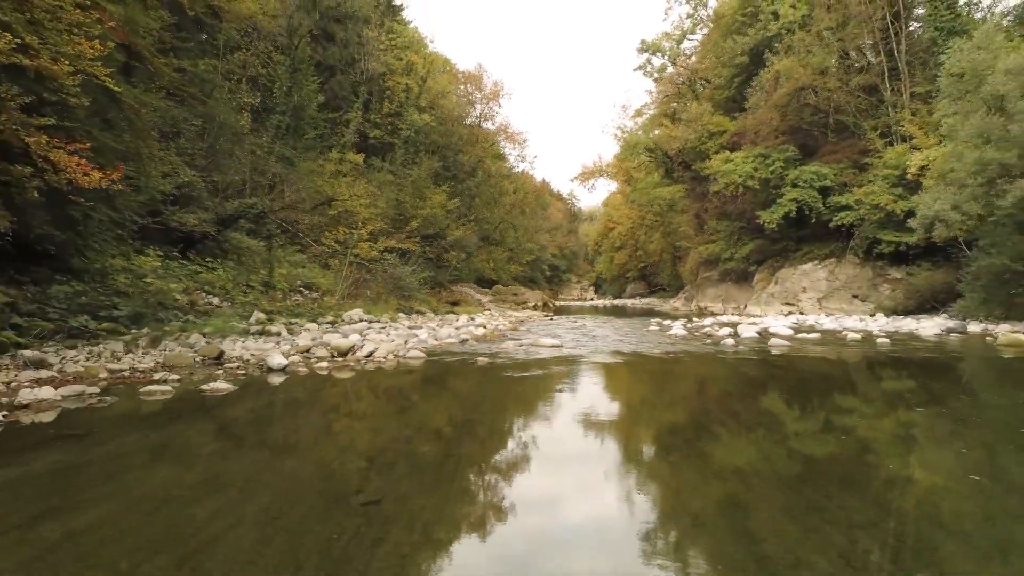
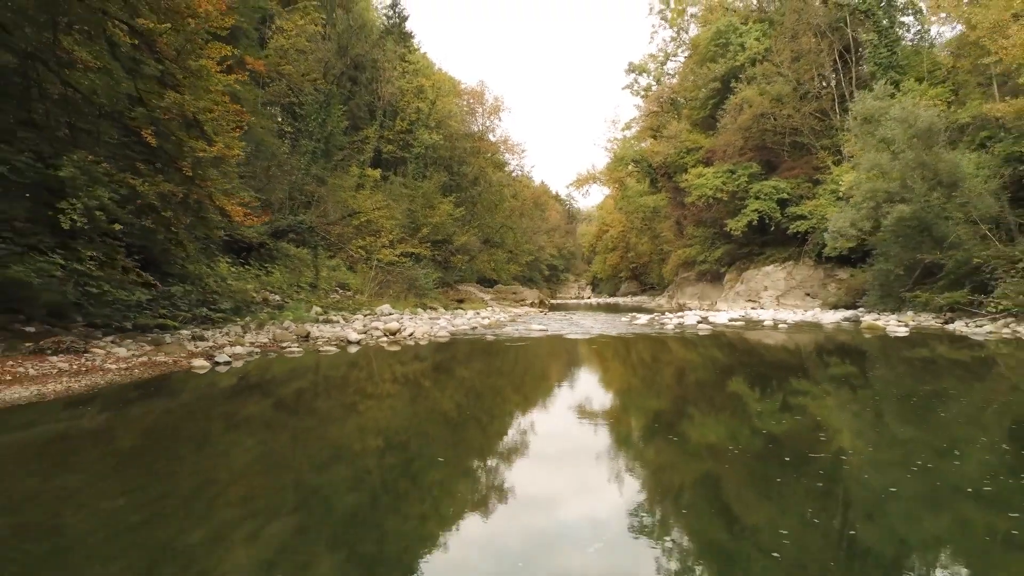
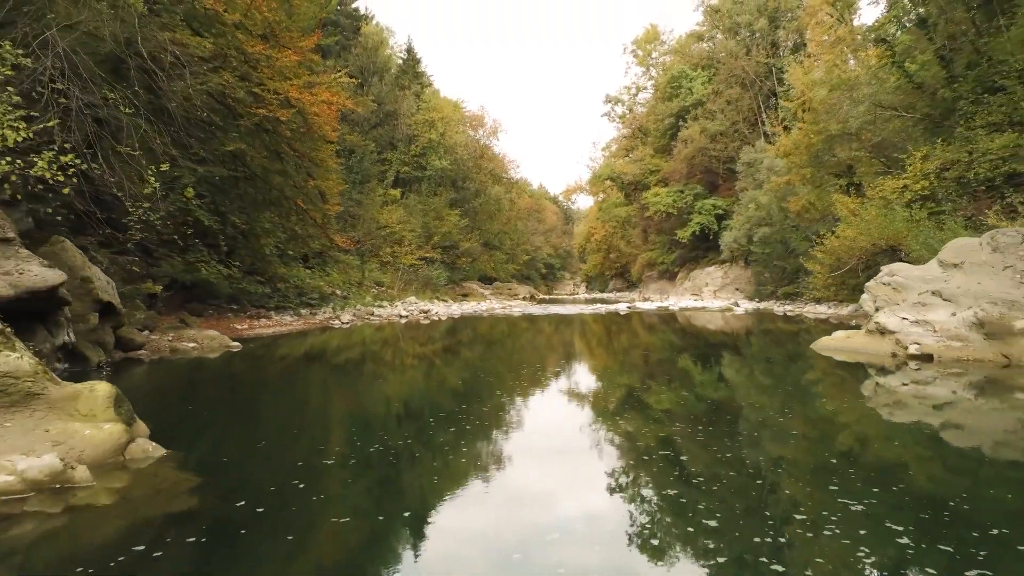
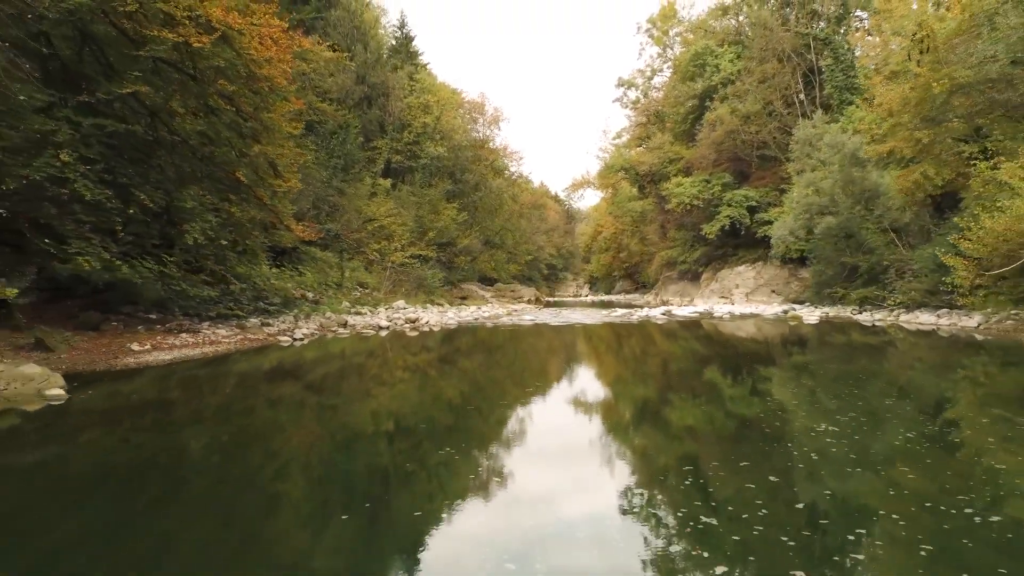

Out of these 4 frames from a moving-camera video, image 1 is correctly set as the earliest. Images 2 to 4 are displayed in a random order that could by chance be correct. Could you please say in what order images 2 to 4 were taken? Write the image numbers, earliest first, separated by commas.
2, 4, 3
